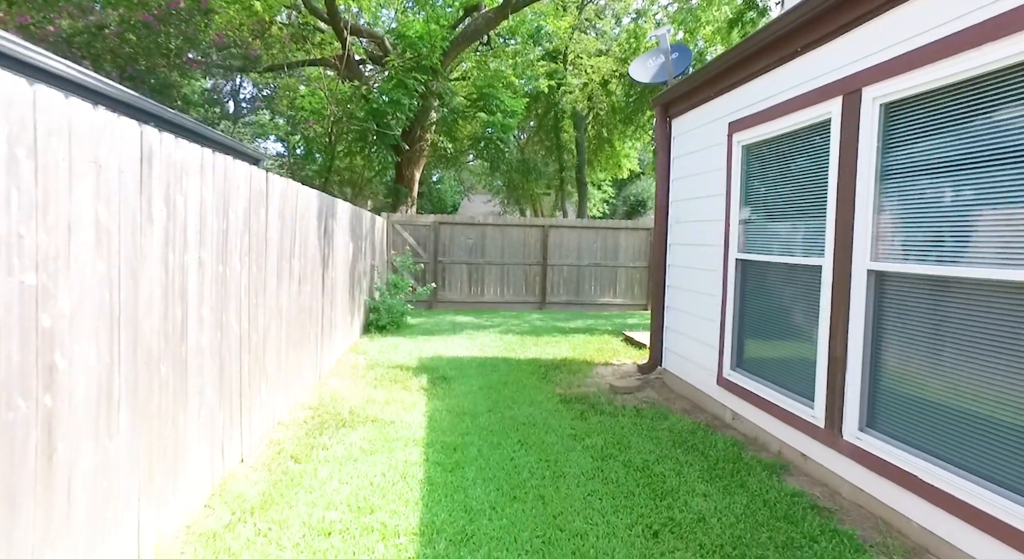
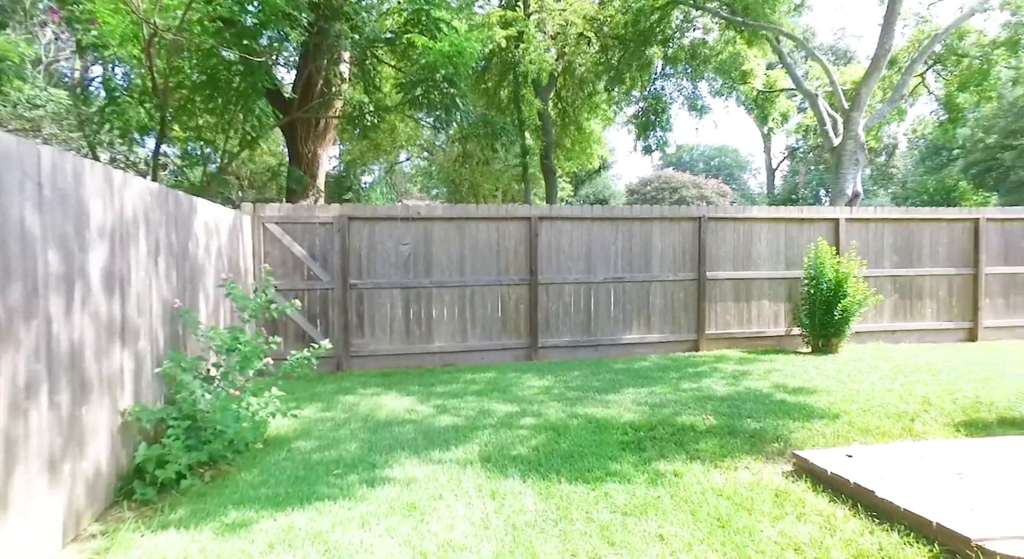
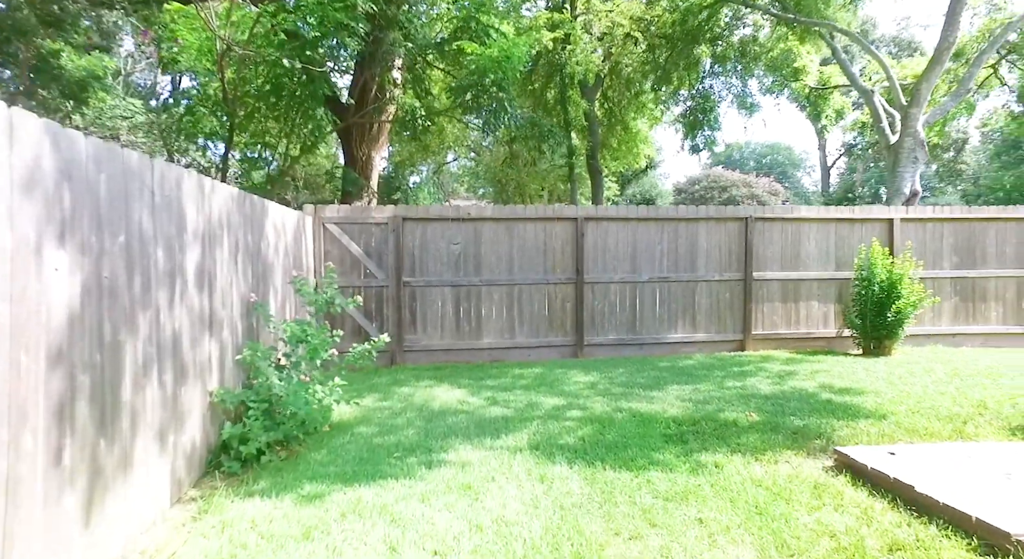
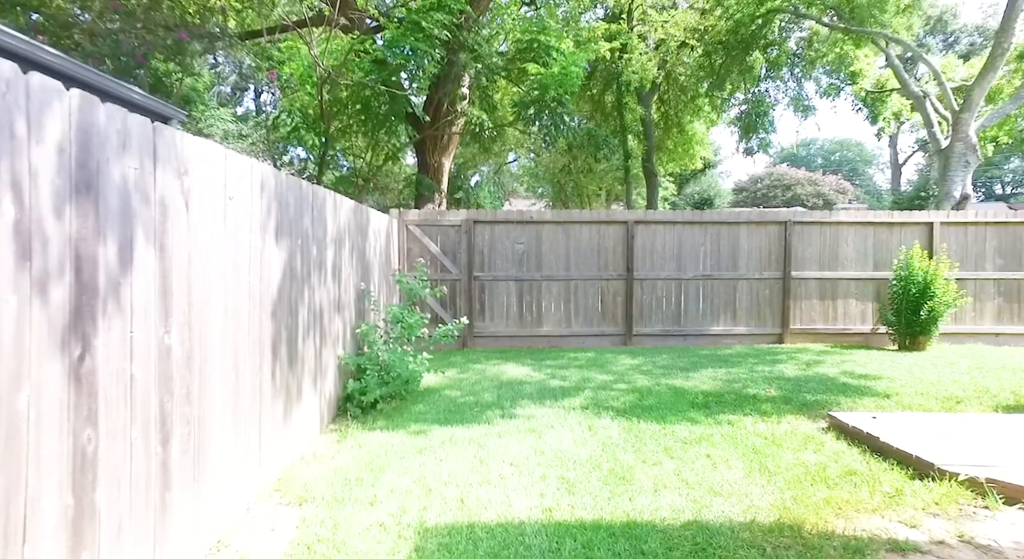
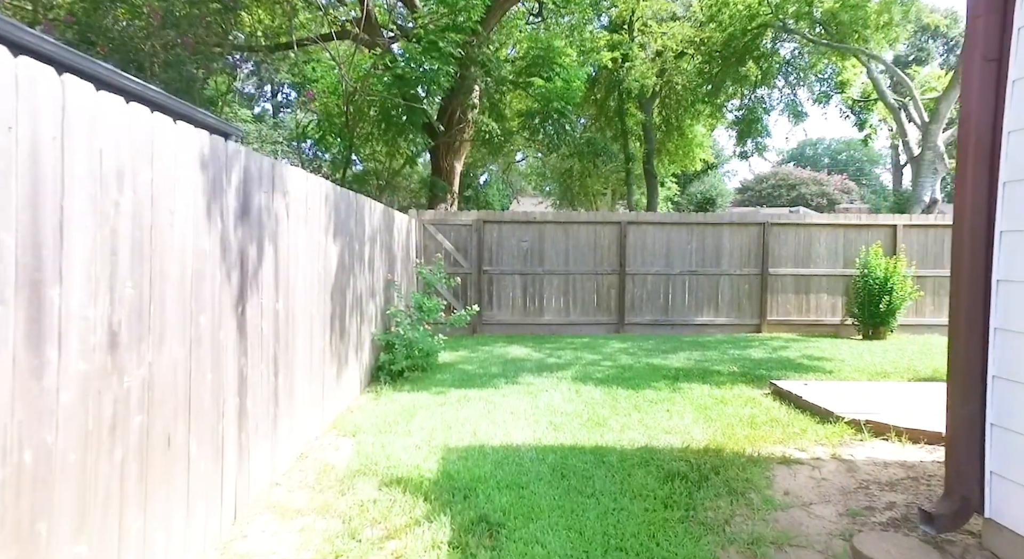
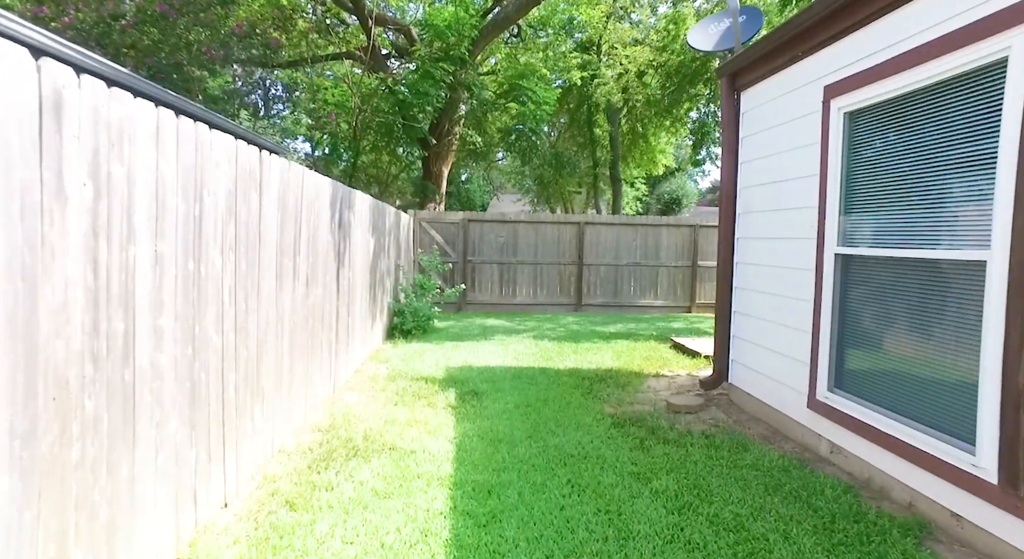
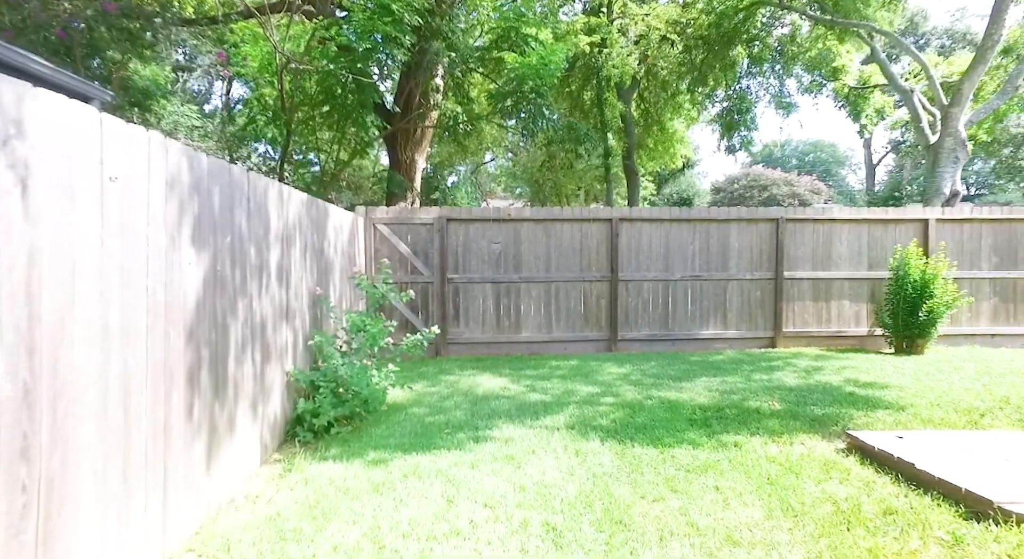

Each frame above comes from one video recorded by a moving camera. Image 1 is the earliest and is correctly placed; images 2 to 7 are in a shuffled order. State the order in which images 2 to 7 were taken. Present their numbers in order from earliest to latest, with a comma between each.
6, 5, 4, 7, 3, 2
